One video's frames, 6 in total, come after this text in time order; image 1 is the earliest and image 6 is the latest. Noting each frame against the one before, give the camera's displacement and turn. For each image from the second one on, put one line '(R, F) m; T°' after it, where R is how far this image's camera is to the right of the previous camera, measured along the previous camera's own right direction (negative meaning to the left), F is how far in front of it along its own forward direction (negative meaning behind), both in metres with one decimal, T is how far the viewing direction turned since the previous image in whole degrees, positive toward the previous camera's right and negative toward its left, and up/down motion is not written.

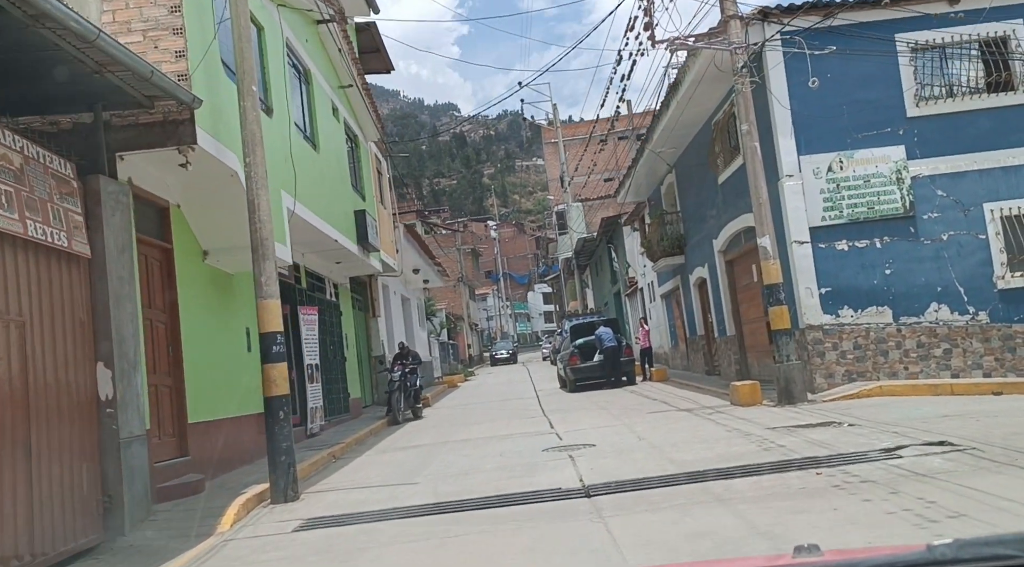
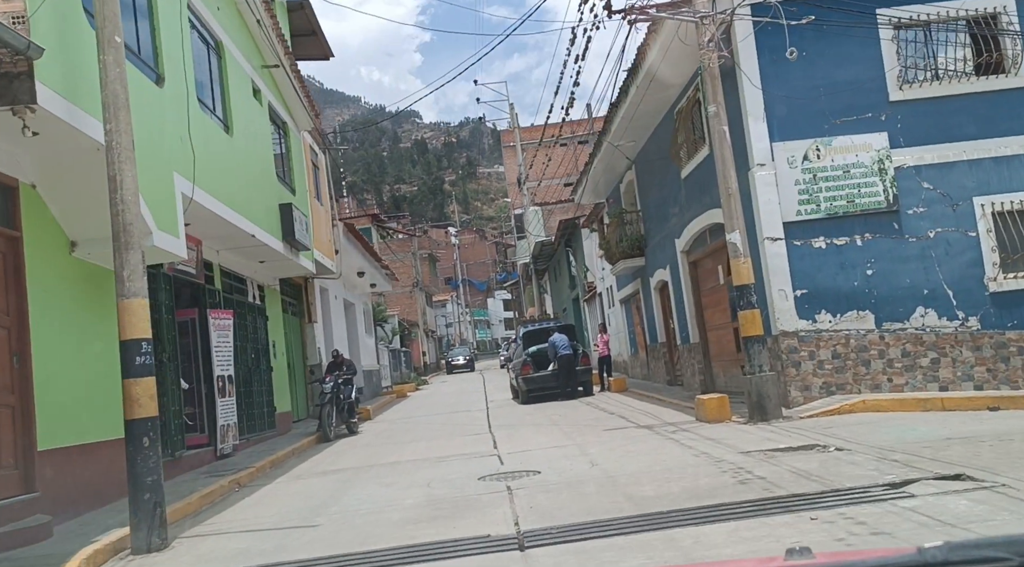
(+0.3, +1.5) m; +3°
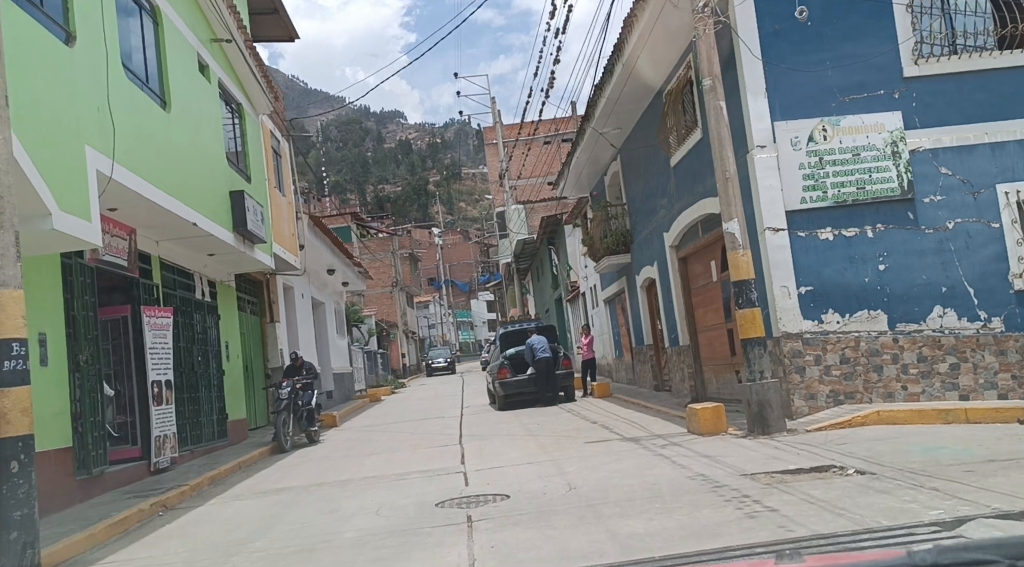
(+0.2, +1.3) m; +1°
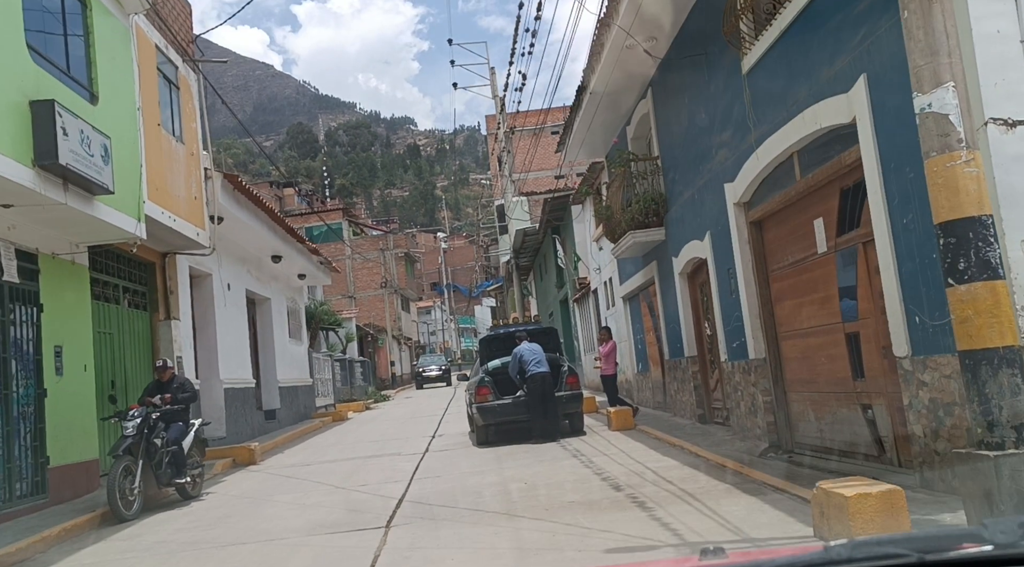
(+0.3, +5.3) m; -1°
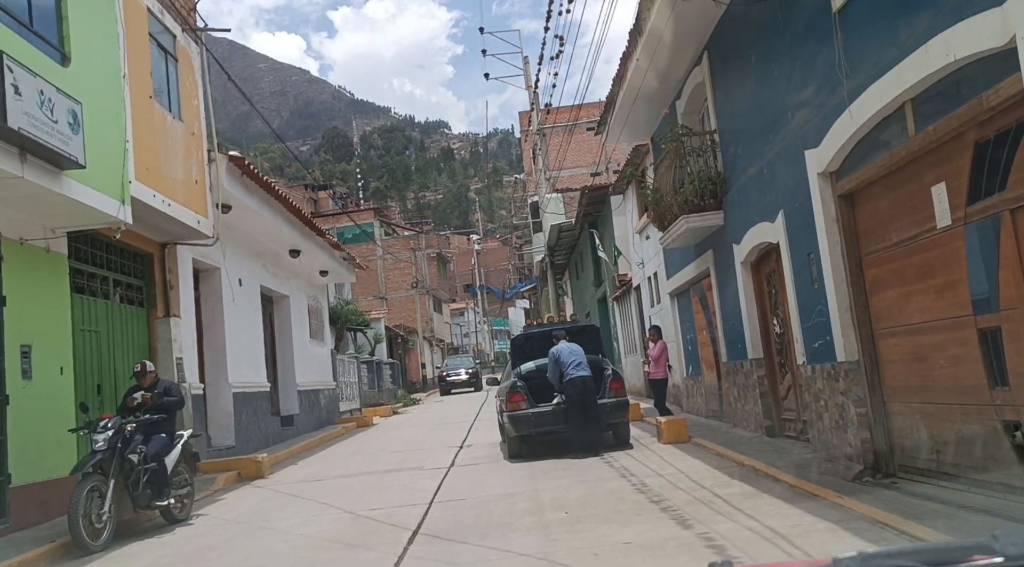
(0.0, +1.5) m; -2°
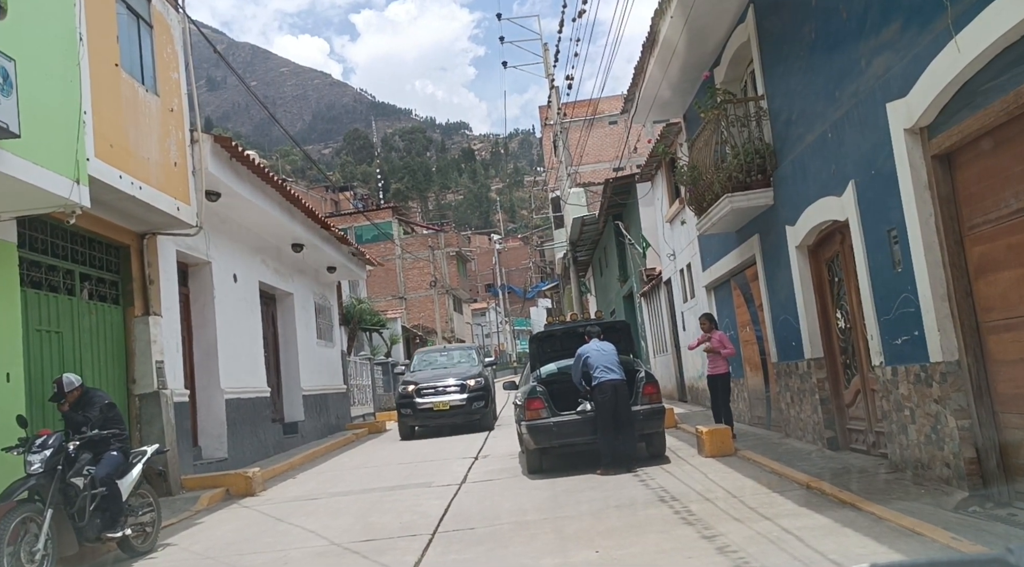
(0.0, +1.4) m; -2°
